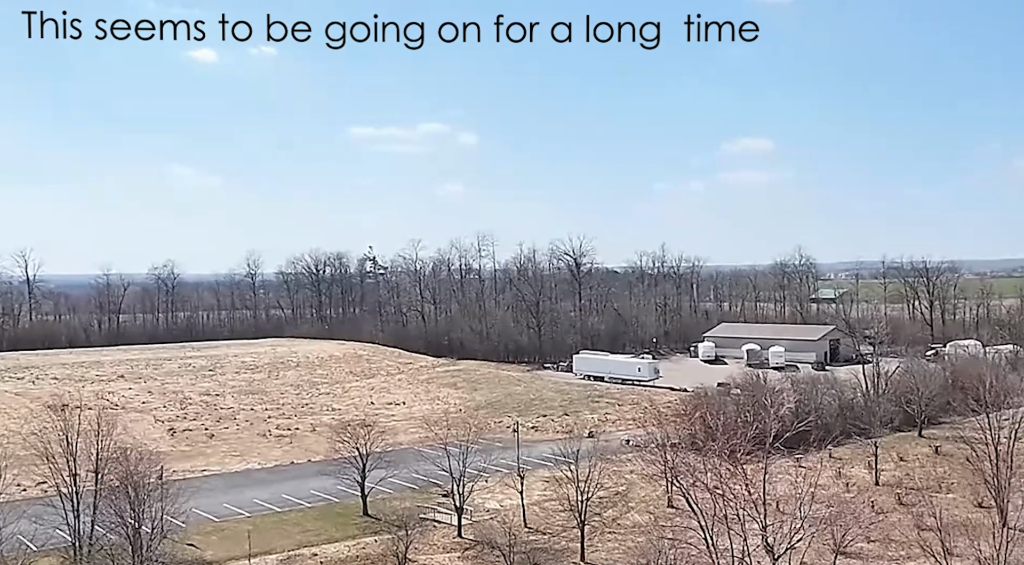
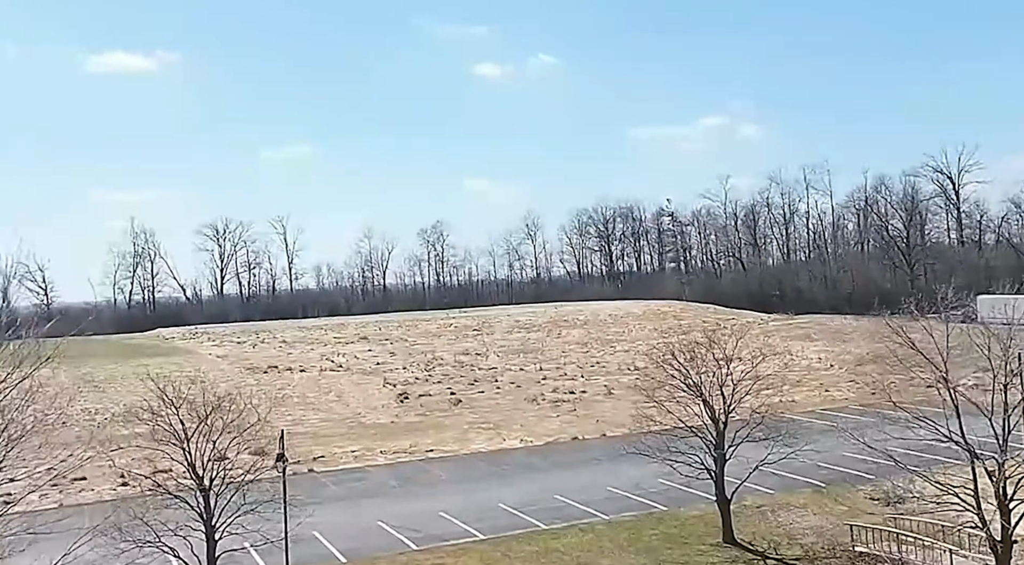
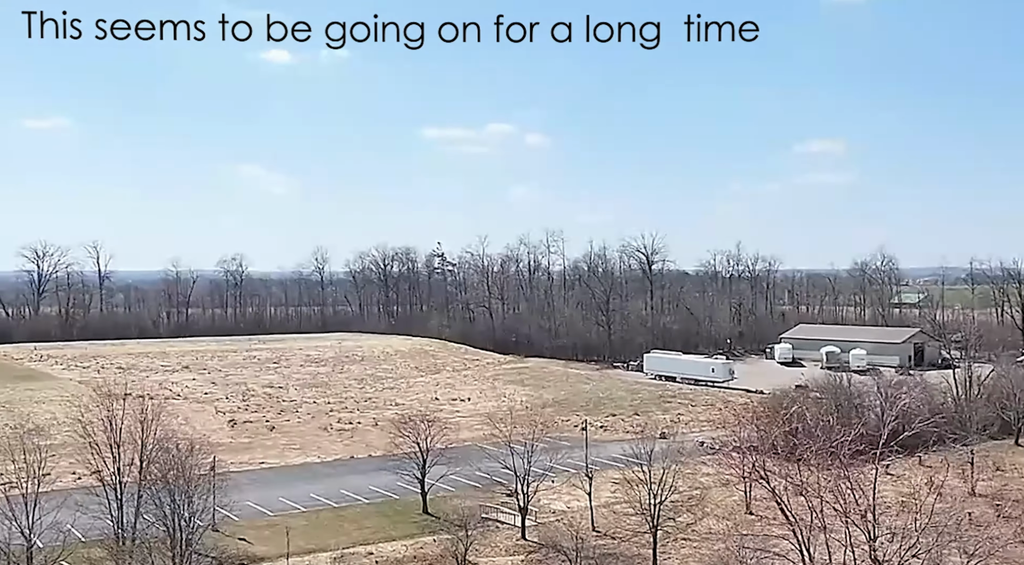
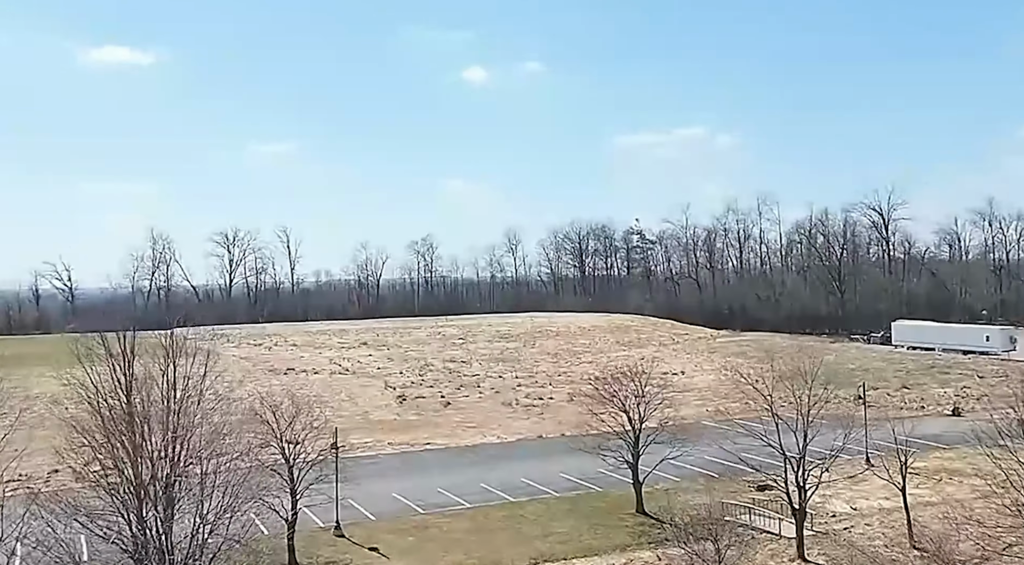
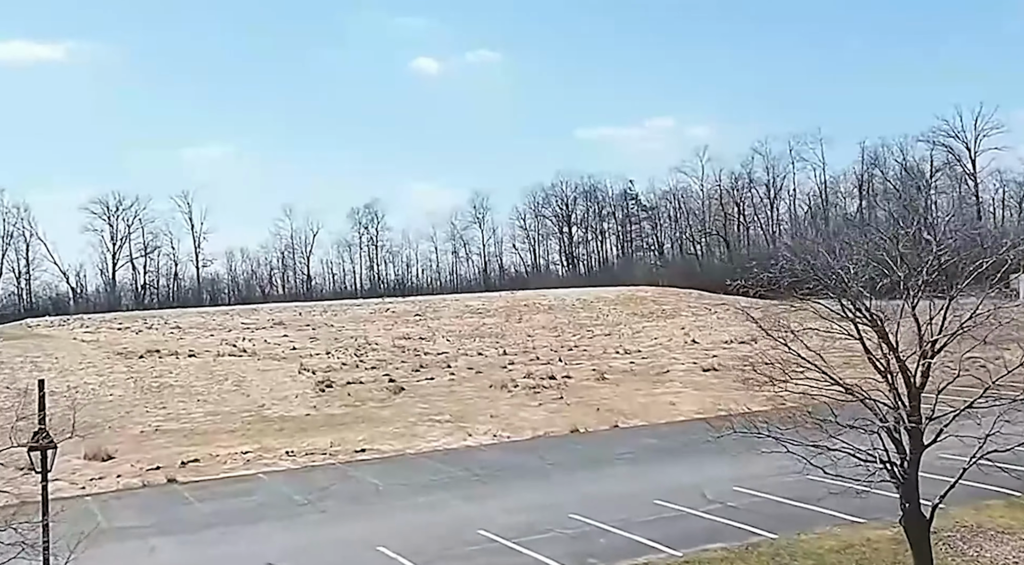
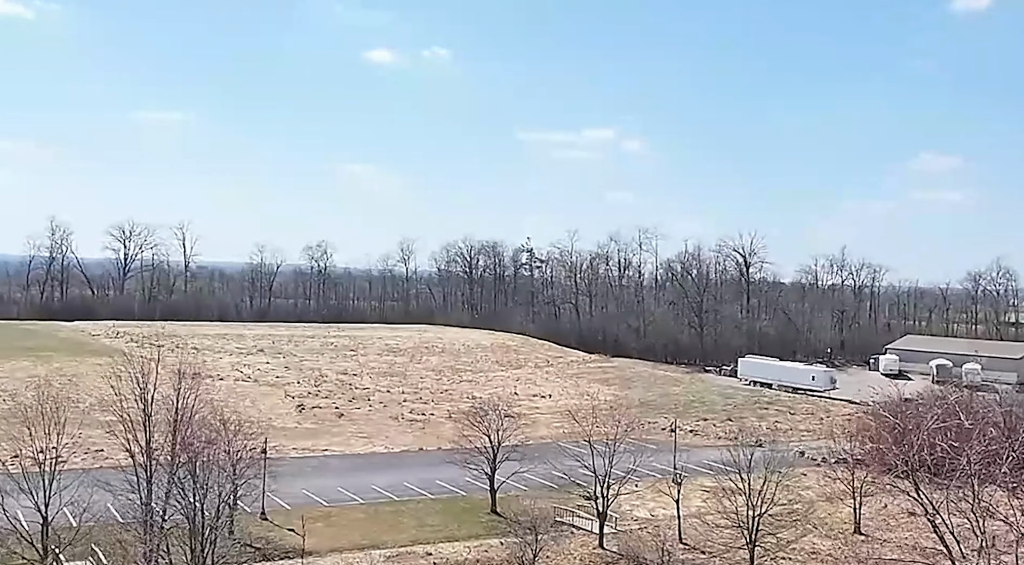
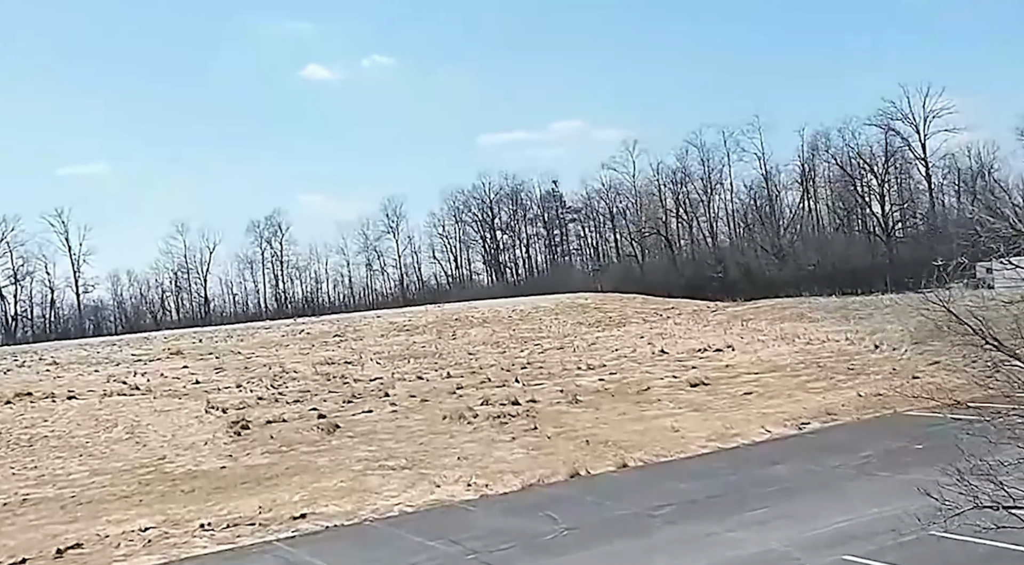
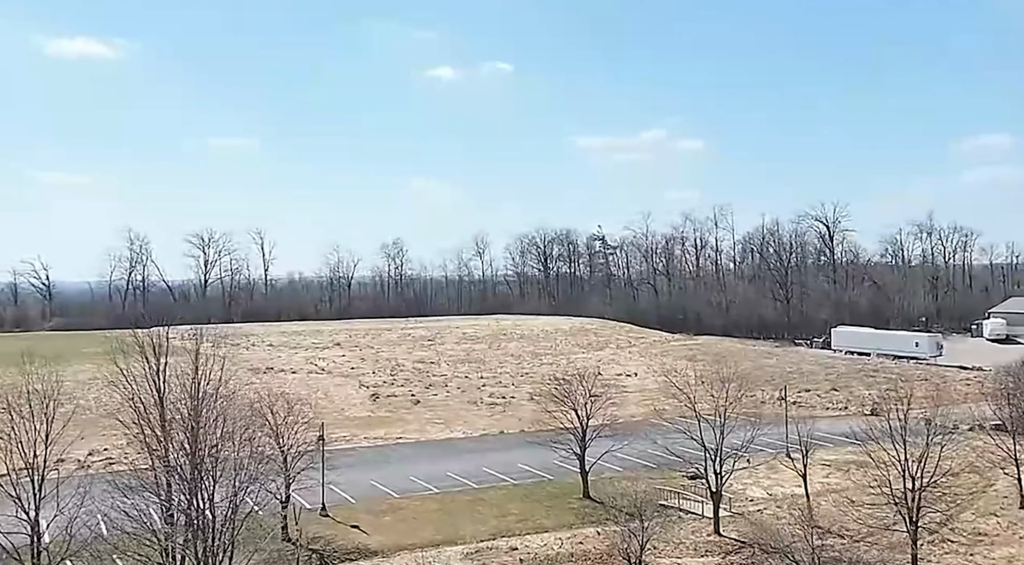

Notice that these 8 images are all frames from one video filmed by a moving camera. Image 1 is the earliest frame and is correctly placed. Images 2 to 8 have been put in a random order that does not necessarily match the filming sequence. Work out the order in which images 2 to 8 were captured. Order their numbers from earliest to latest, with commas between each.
3, 6, 8, 4, 2, 5, 7
